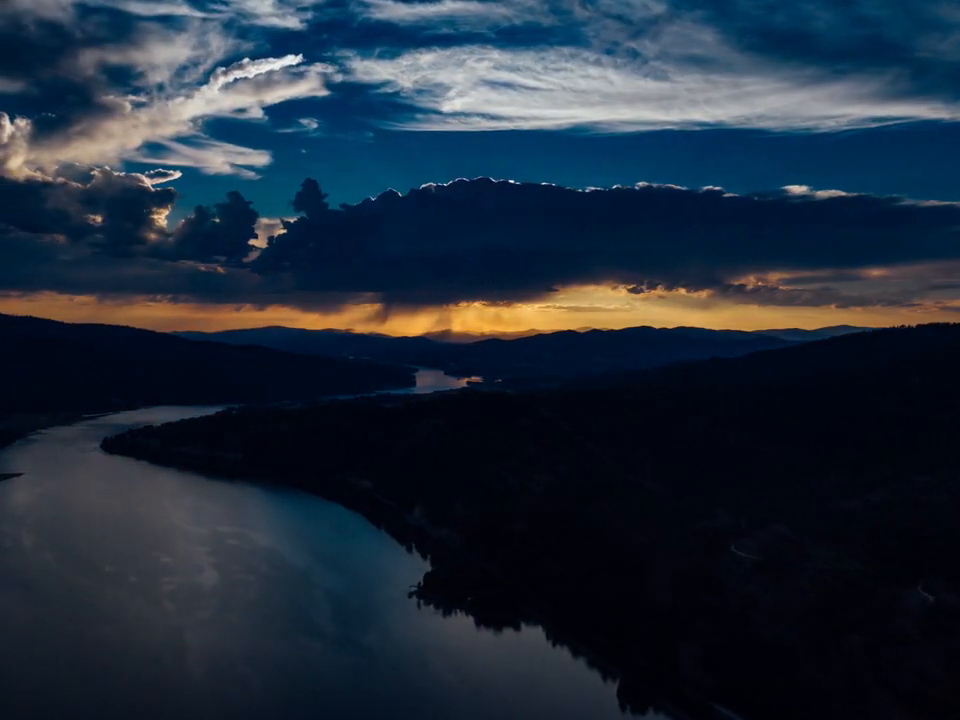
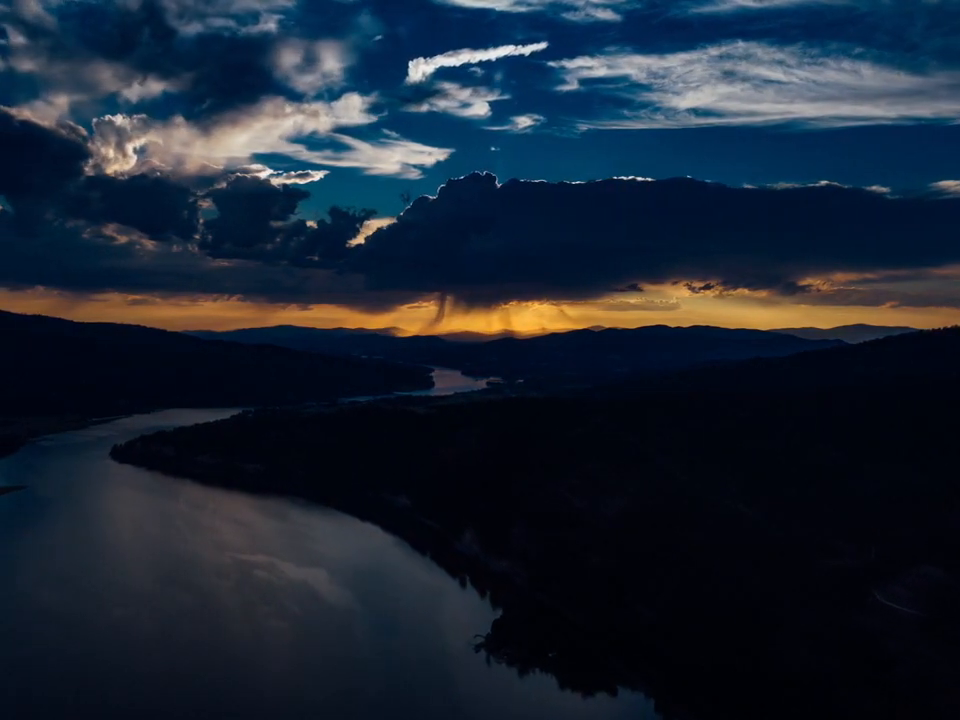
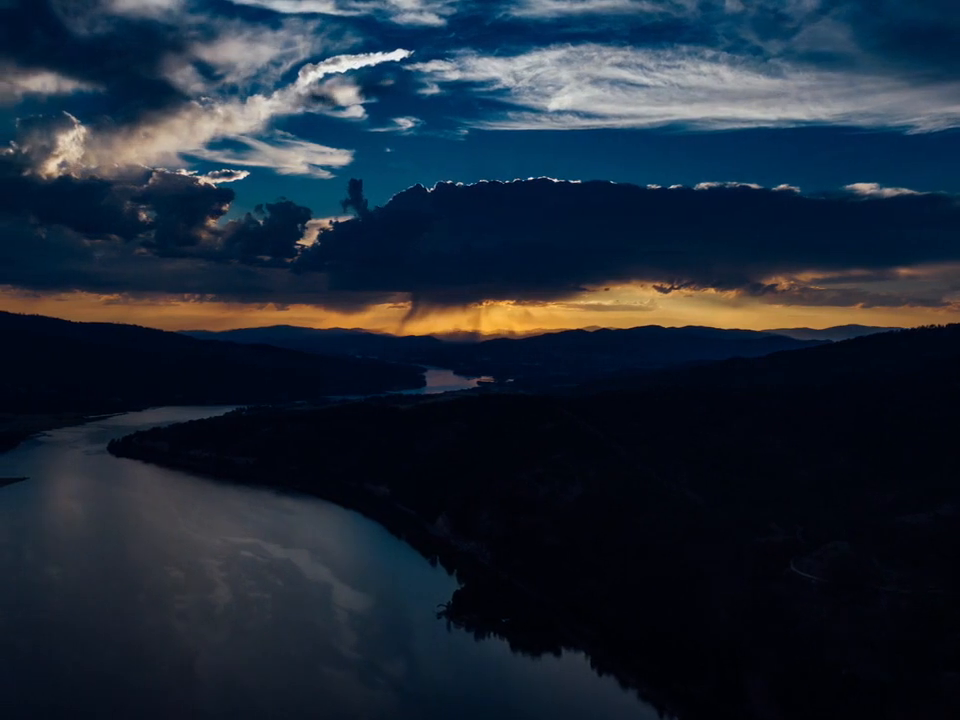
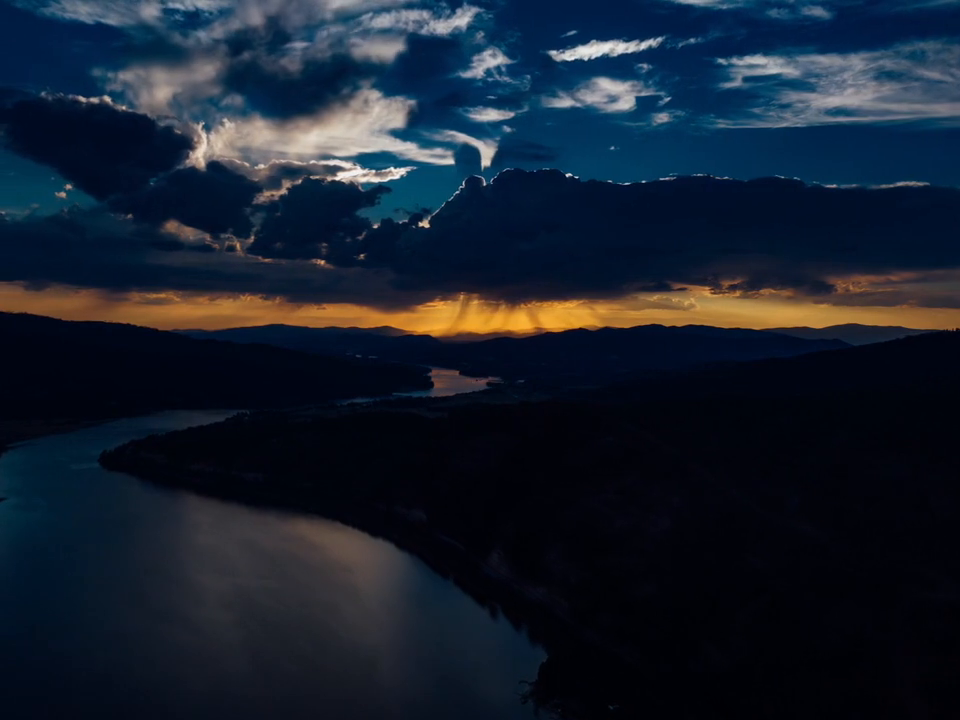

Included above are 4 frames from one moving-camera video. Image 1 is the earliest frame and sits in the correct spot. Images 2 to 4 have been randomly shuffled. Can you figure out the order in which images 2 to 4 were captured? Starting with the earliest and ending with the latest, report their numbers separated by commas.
3, 2, 4
